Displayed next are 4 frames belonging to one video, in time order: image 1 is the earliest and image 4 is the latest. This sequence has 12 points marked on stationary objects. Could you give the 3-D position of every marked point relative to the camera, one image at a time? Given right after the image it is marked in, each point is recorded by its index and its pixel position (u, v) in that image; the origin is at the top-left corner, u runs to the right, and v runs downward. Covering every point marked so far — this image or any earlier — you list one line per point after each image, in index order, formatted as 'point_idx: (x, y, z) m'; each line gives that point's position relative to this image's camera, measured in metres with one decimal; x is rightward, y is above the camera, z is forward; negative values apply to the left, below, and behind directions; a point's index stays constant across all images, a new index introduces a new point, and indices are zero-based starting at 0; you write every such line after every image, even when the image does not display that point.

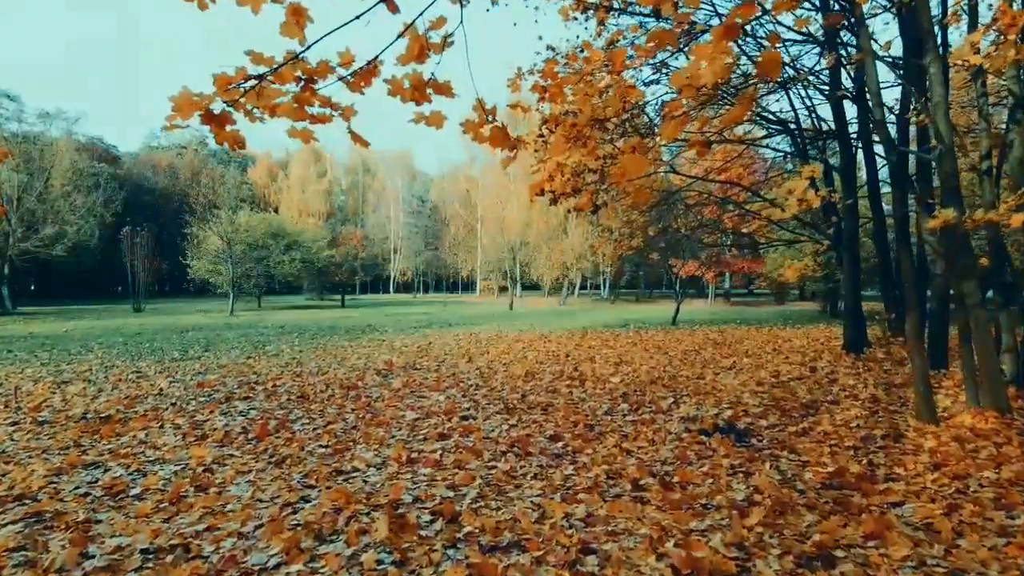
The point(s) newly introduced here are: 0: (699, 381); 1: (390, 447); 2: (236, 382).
0: (+2.5, -1.2, +8.4) m
1: (-0.9, -1.2, +4.9) m
2: (-3.5, -1.2, +7.9) m
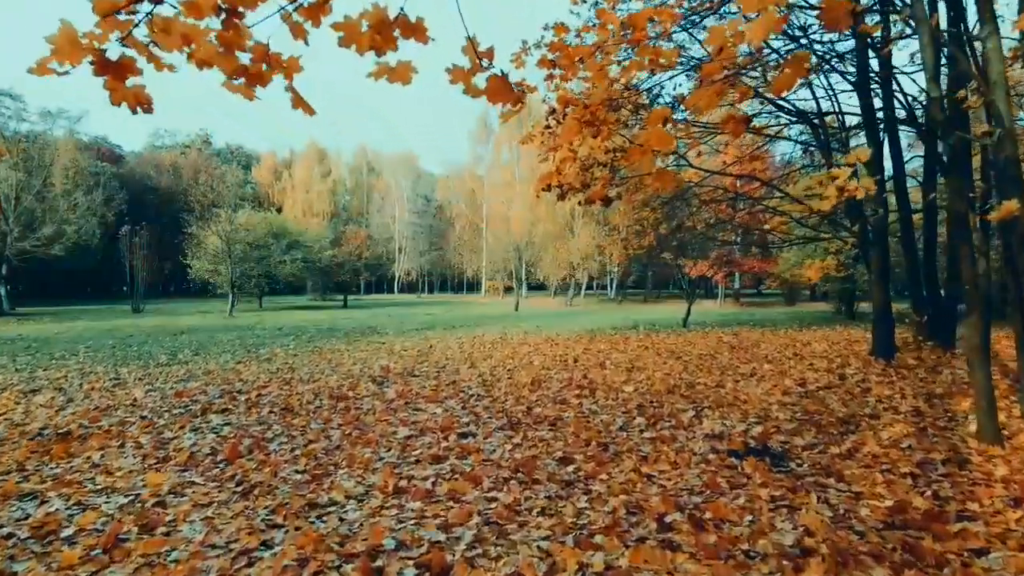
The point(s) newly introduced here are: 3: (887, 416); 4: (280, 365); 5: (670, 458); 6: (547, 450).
0: (+2.5, -1.3, +7.7) m
1: (-0.9, -1.2, +4.2) m
2: (-3.4, -1.2, +7.3) m
3: (+3.5, -1.2, +5.9) m
4: (-3.7, -1.2, +10.1) m
5: (+1.2, -1.3, +4.8) m
6: (+0.3, -1.3, +4.9) m
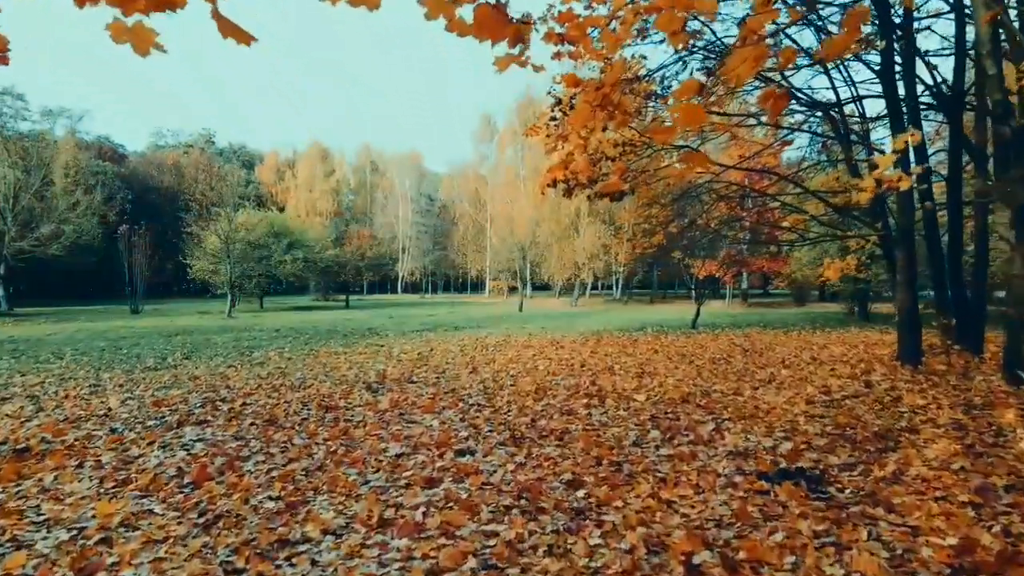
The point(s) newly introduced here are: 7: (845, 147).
0: (+2.6, -1.3, +7.2) m
1: (-0.9, -1.3, +3.7) m
2: (-3.4, -1.2, +6.8) m
3: (+3.6, -1.2, +5.4) m
4: (-3.7, -1.3, +9.6) m
5: (+1.2, -1.3, +4.3) m
6: (+0.3, -1.3, +4.4) m
7: (+5.4, +2.3, +10.3) m
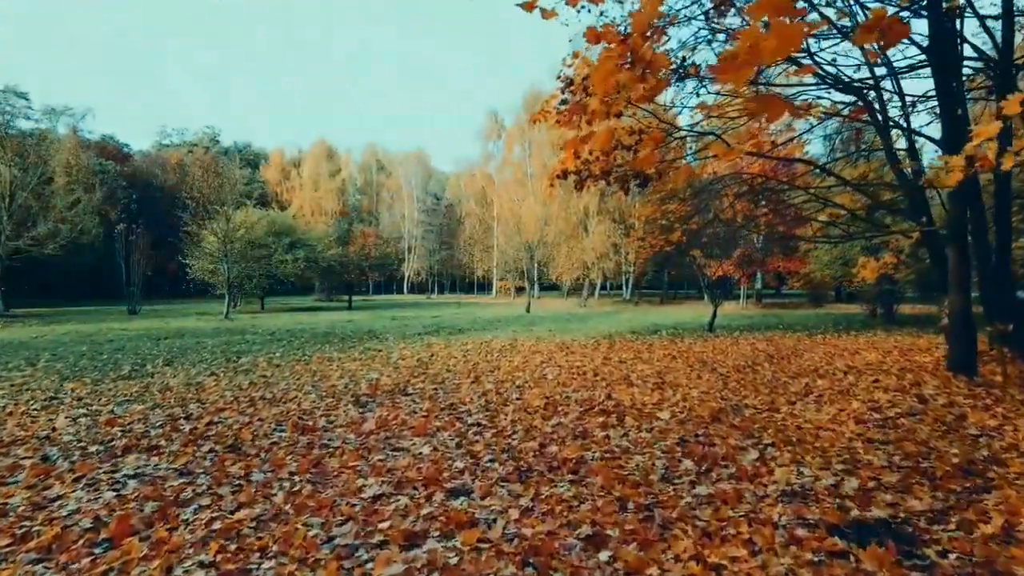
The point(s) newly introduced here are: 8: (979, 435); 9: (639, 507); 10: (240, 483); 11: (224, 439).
0: (+2.6, -1.3, +6.3) m
1: (-0.9, -1.3, +2.9) m
2: (-3.3, -1.2, +6.0) m
3: (+3.6, -1.2, +4.5) m
4: (-3.6, -1.3, +8.8) m
5: (+1.2, -1.3, +3.4) m
6: (+0.3, -1.3, +3.5) m
7: (+5.5, +2.3, +9.3) m
8: (+3.9, -1.2, +5.3) m
9: (+0.8, -1.3, +3.8) m
10: (-1.7, -1.2, +4.0) m
11: (-2.3, -1.2, +5.2) m
